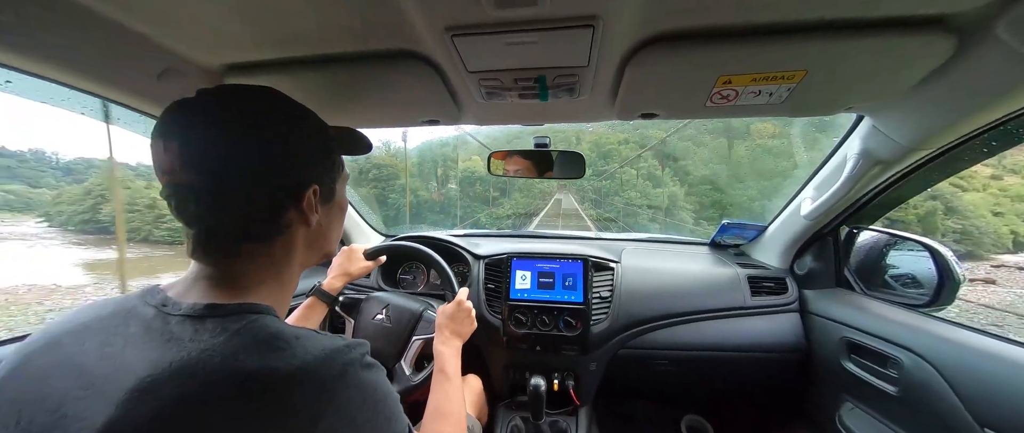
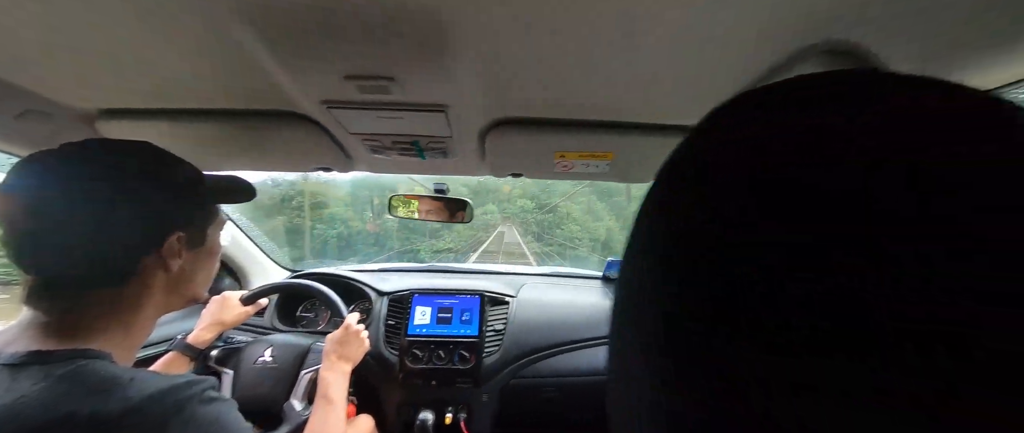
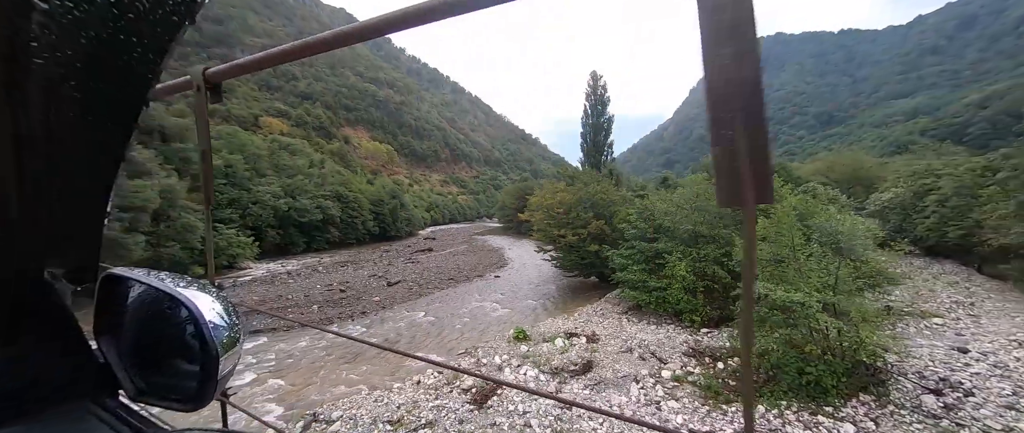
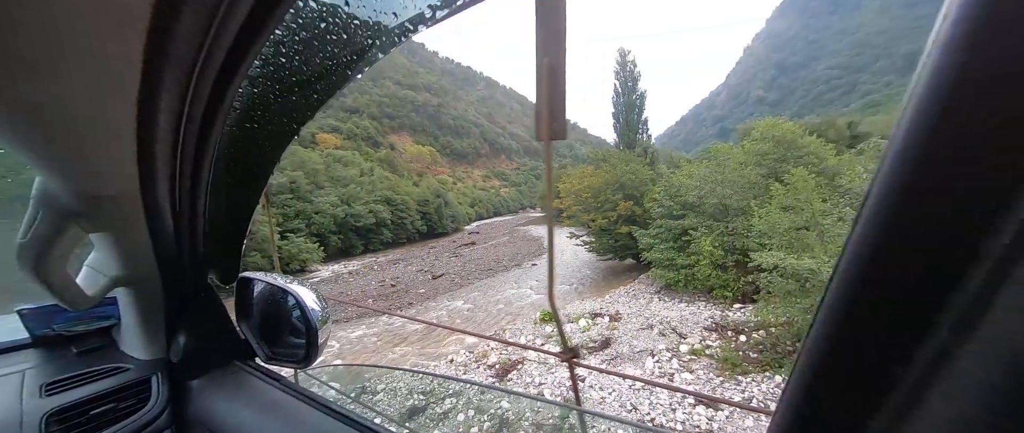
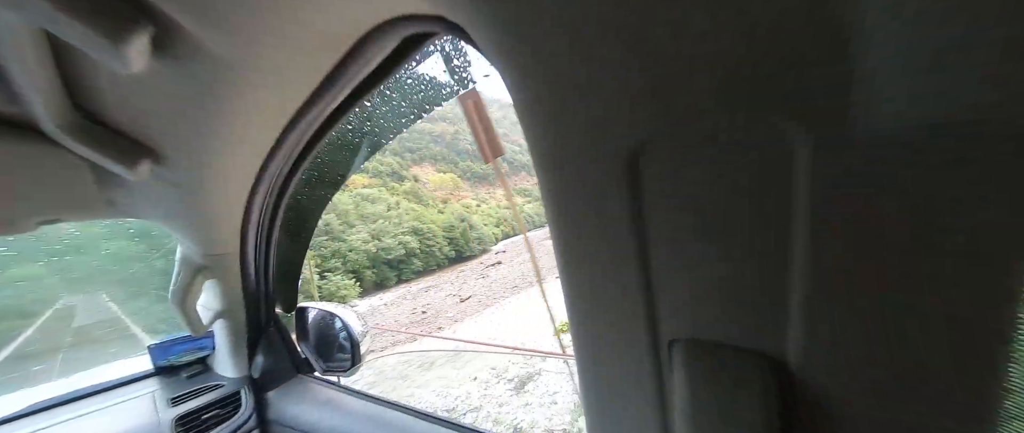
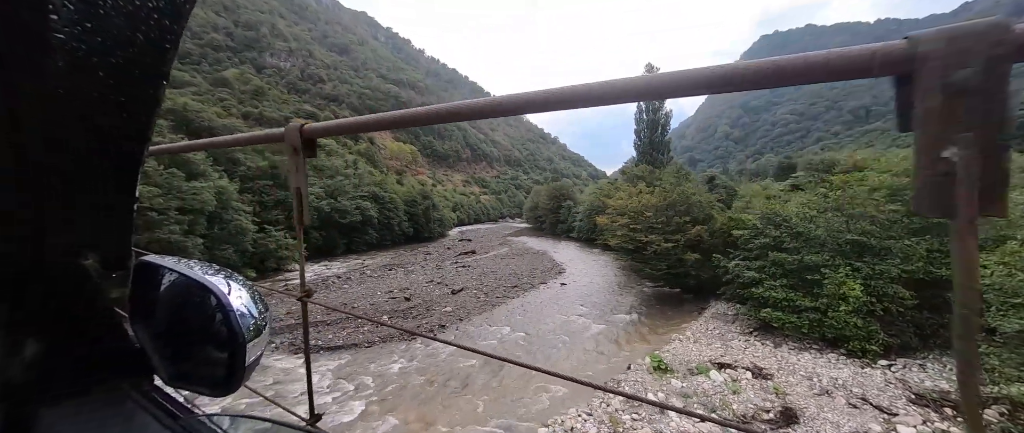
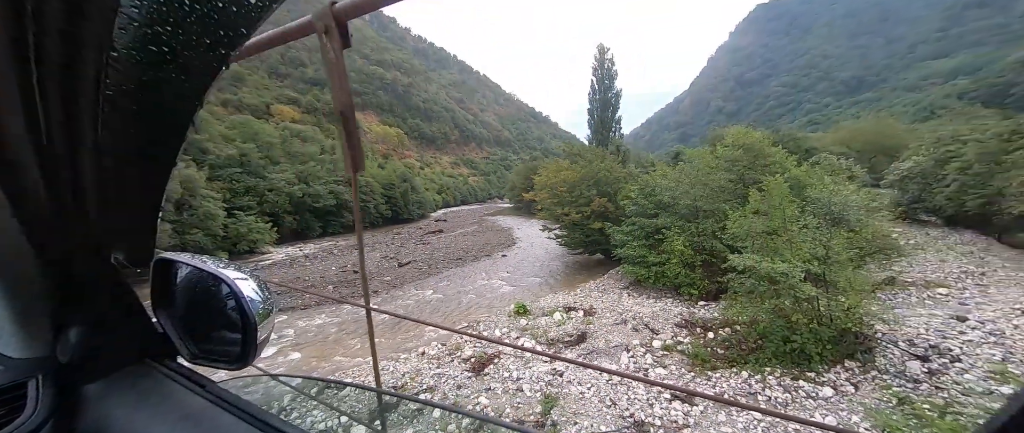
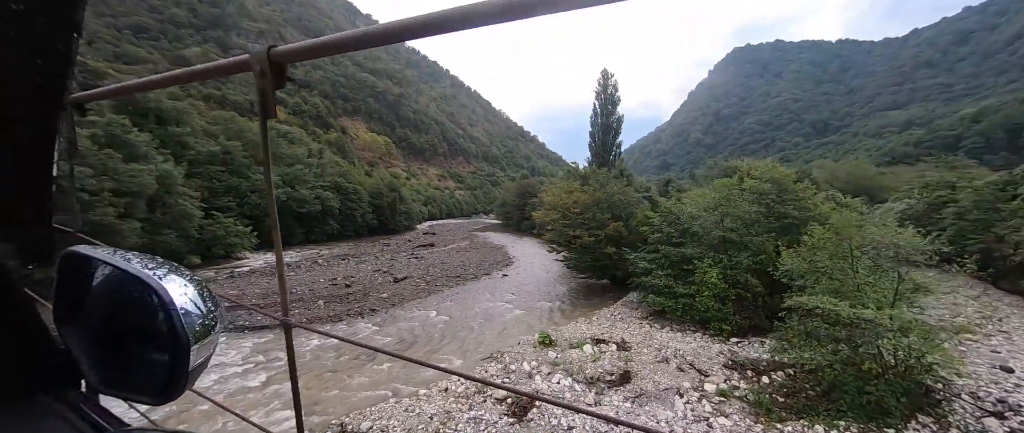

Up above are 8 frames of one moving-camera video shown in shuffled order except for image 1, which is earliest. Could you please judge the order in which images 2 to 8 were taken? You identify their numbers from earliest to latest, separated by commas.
2, 5, 4, 7, 3, 8, 6
